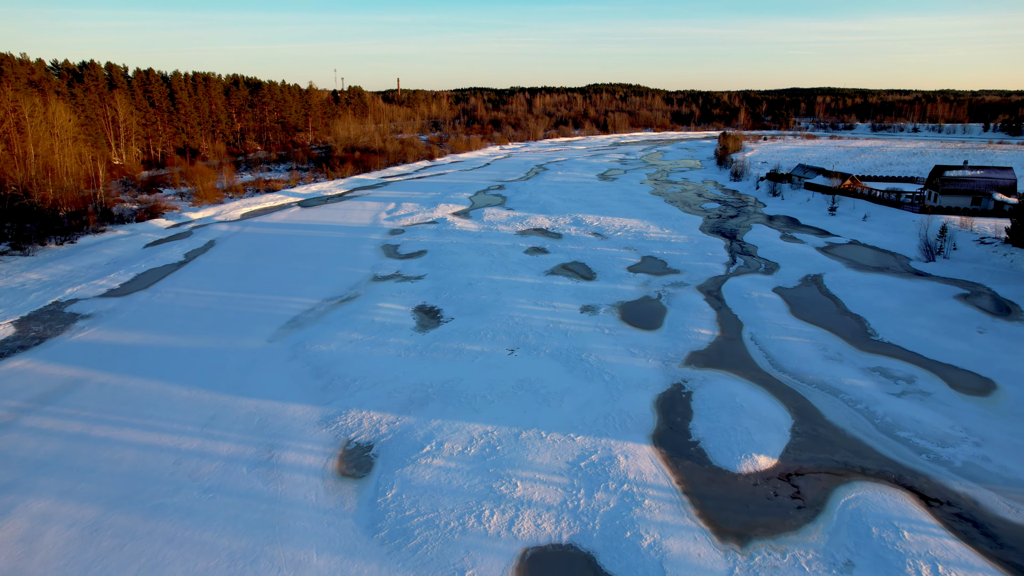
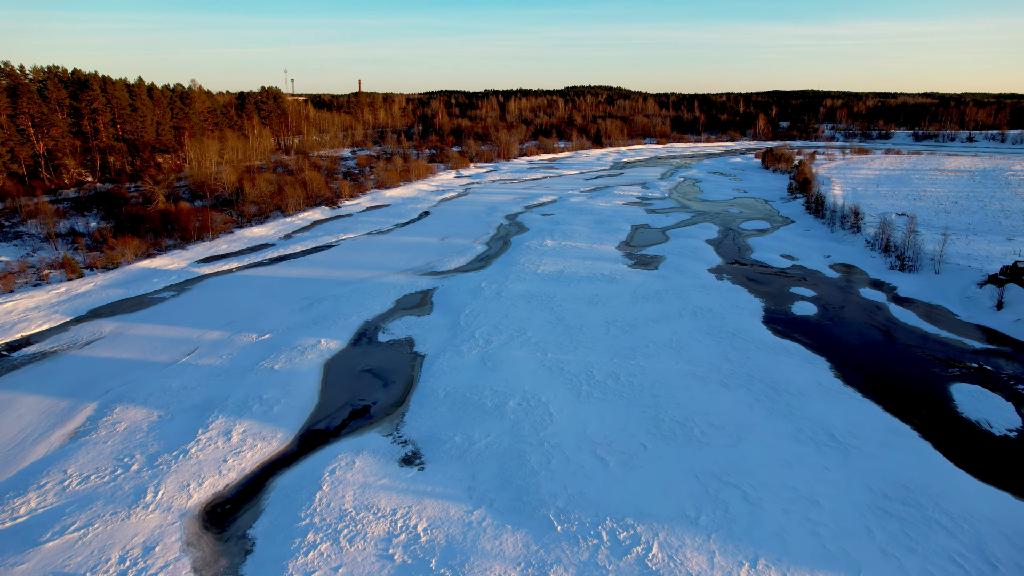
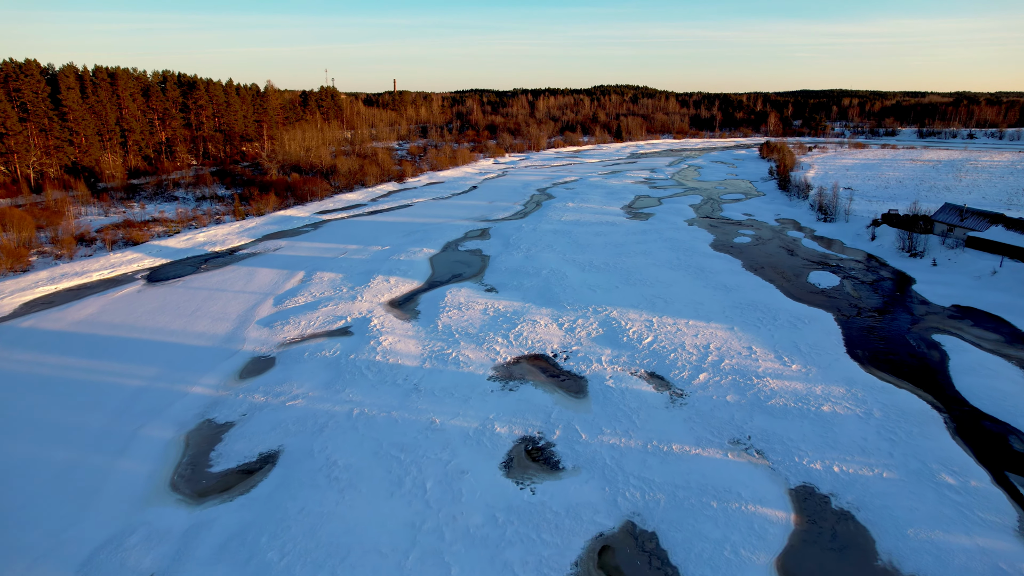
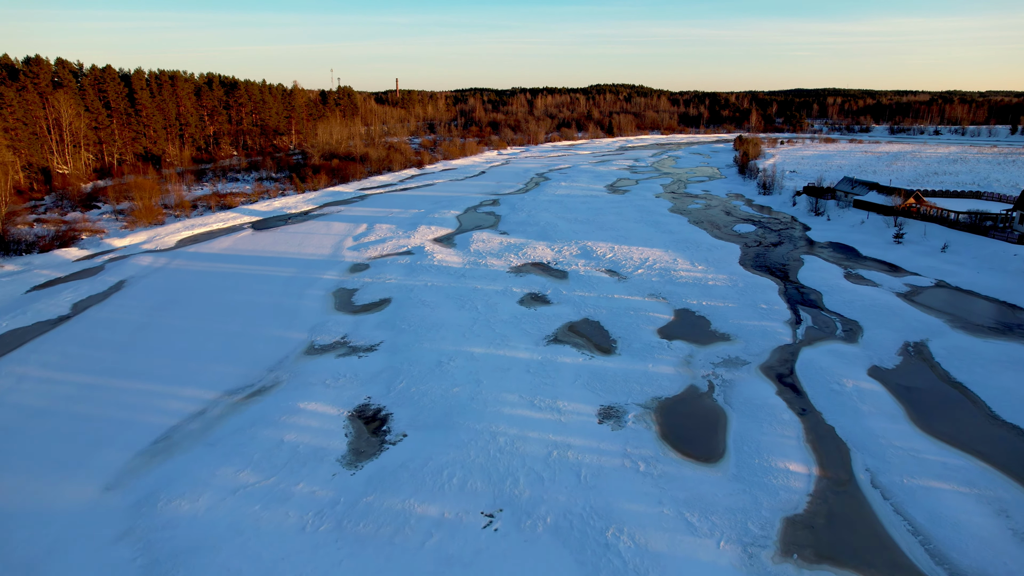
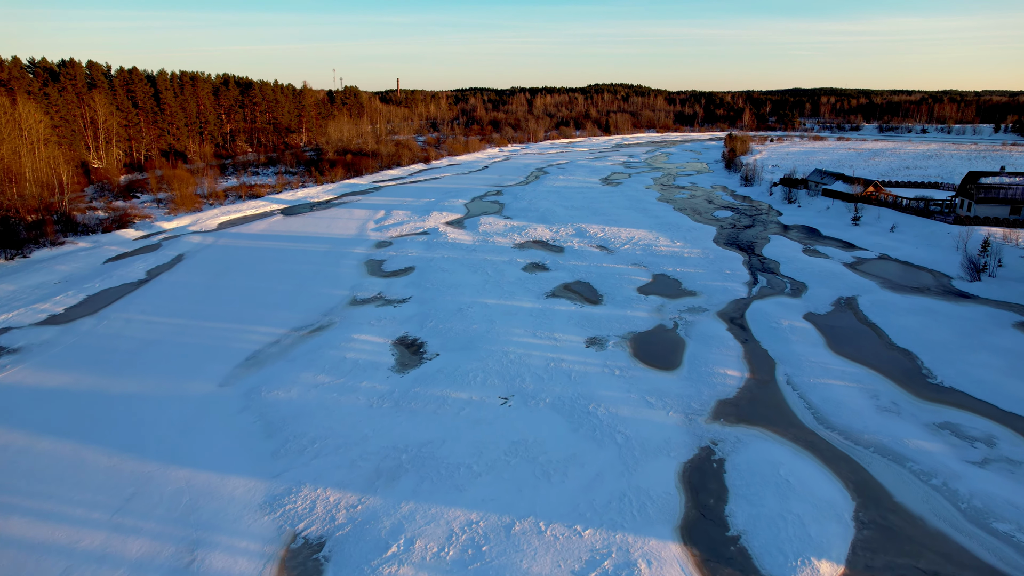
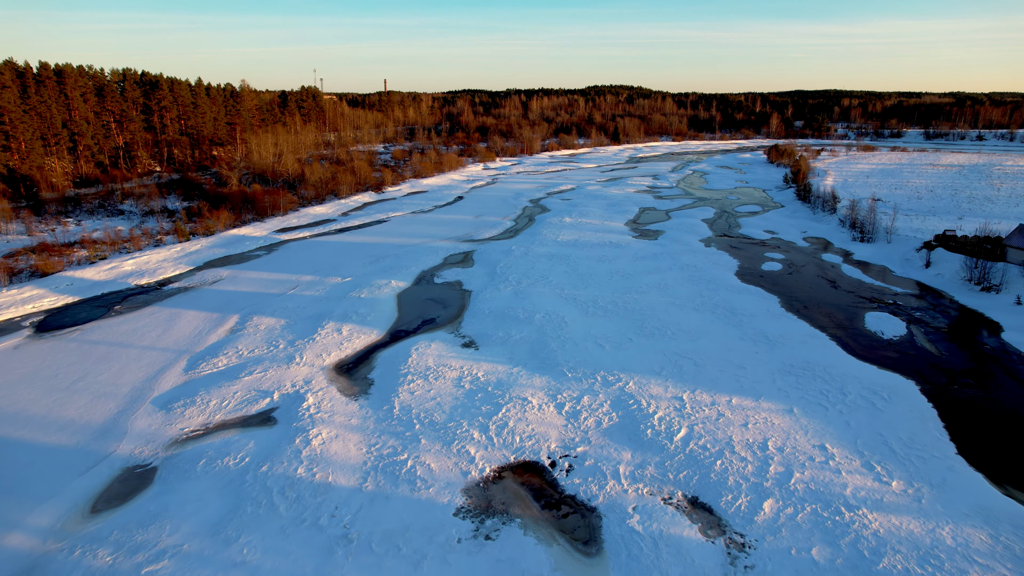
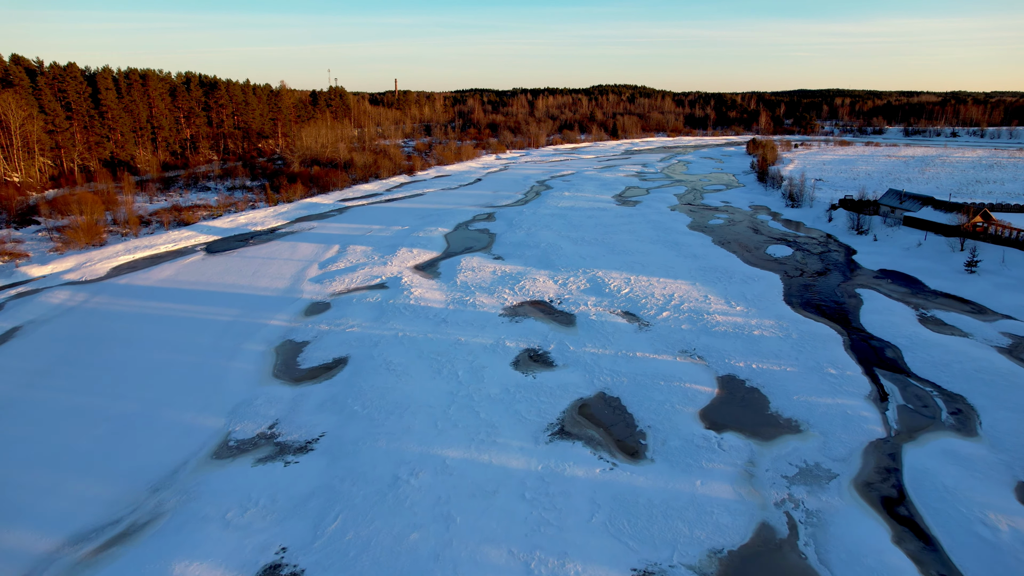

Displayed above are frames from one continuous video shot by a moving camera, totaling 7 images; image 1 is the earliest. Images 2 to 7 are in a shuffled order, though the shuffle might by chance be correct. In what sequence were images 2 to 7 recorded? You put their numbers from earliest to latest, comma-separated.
5, 4, 7, 3, 6, 2
